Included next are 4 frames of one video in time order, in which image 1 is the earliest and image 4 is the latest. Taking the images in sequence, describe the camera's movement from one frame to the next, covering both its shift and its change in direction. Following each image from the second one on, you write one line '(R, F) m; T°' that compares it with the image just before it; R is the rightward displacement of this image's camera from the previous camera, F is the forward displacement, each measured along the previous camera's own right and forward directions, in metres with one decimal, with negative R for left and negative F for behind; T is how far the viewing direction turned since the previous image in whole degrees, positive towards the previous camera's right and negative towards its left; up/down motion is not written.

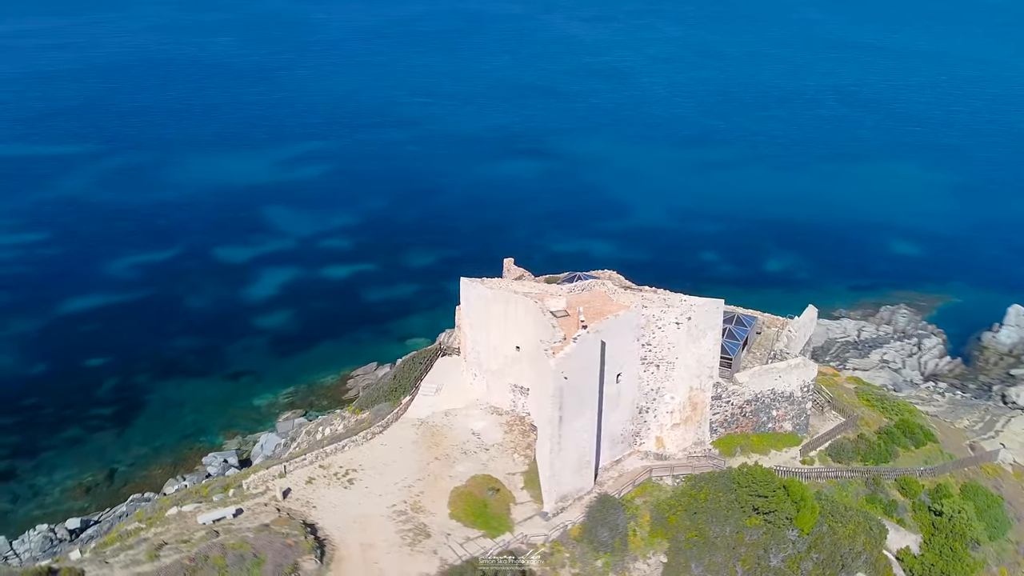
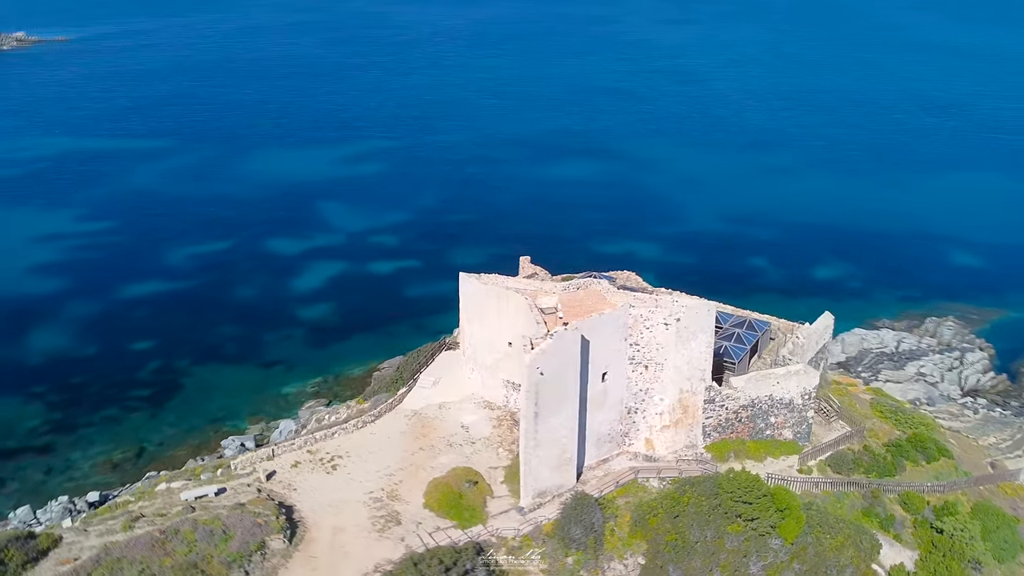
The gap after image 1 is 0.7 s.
(+2.8, -0.1) m; -5°
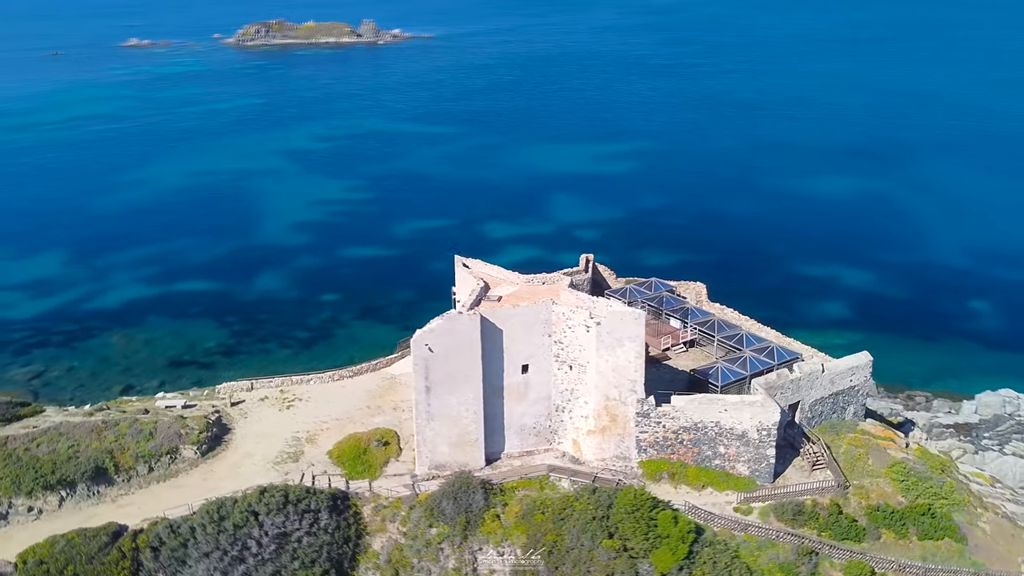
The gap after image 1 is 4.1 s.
(+12.6, +1.5) m; -23°
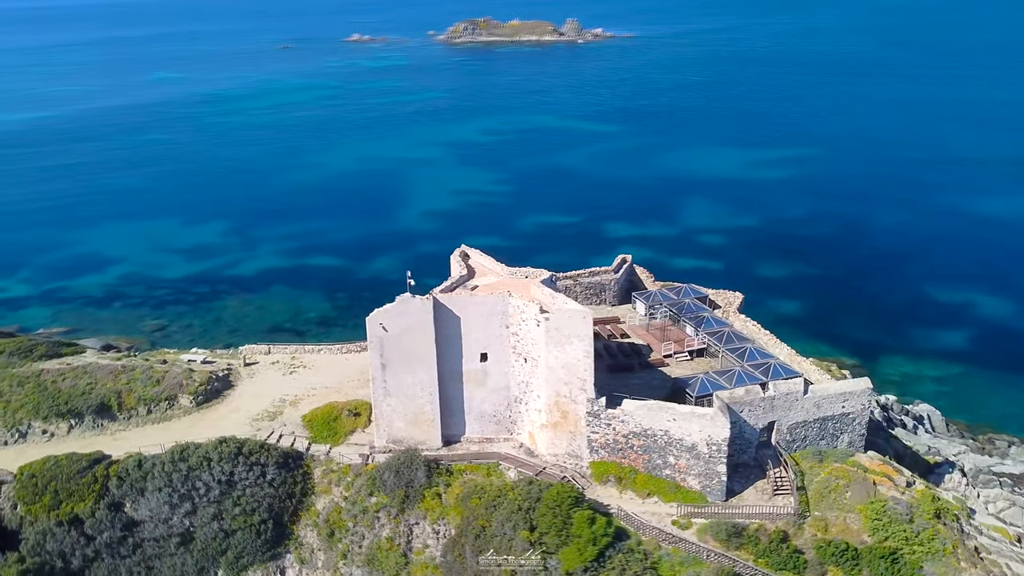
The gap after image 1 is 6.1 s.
(+7.7, +0.3) m; -14°
